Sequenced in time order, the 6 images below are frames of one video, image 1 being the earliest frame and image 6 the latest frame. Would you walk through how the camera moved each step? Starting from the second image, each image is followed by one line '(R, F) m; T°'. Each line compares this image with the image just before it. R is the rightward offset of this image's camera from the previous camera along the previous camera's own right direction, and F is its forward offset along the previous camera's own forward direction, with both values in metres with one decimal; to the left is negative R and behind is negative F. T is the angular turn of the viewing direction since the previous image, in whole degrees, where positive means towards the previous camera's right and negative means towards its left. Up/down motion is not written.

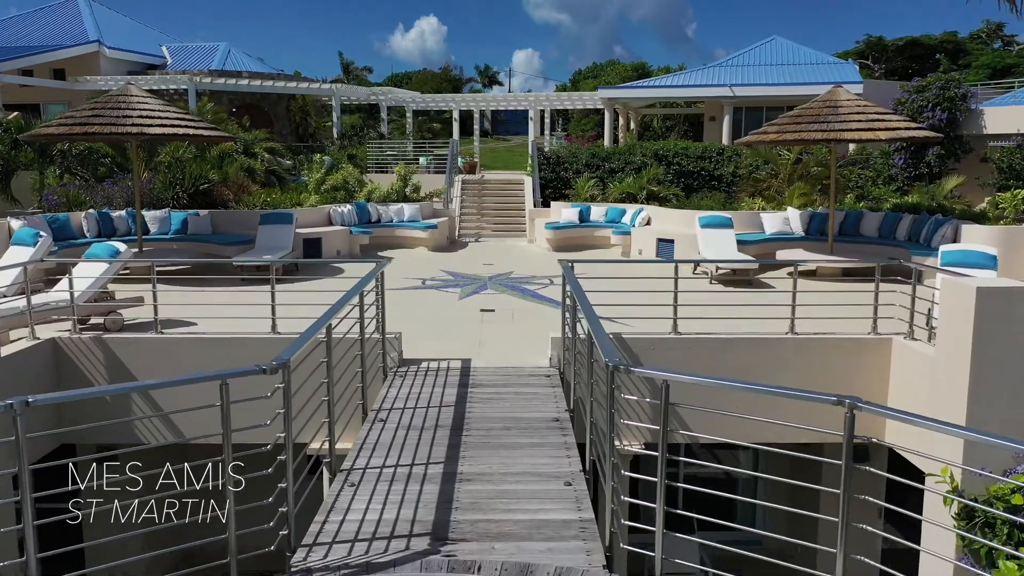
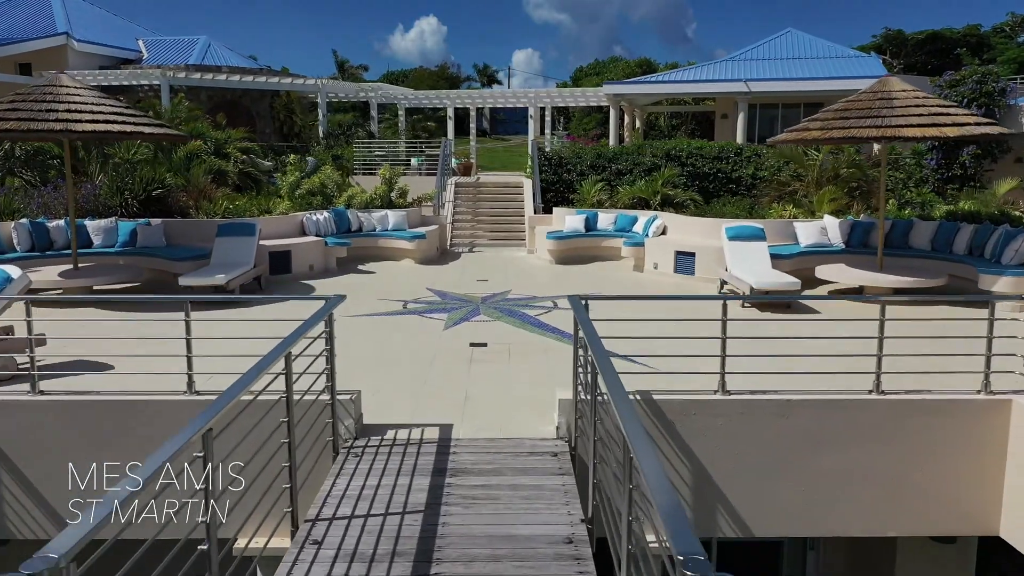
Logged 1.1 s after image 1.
(0.0, +1.9) m; 0°
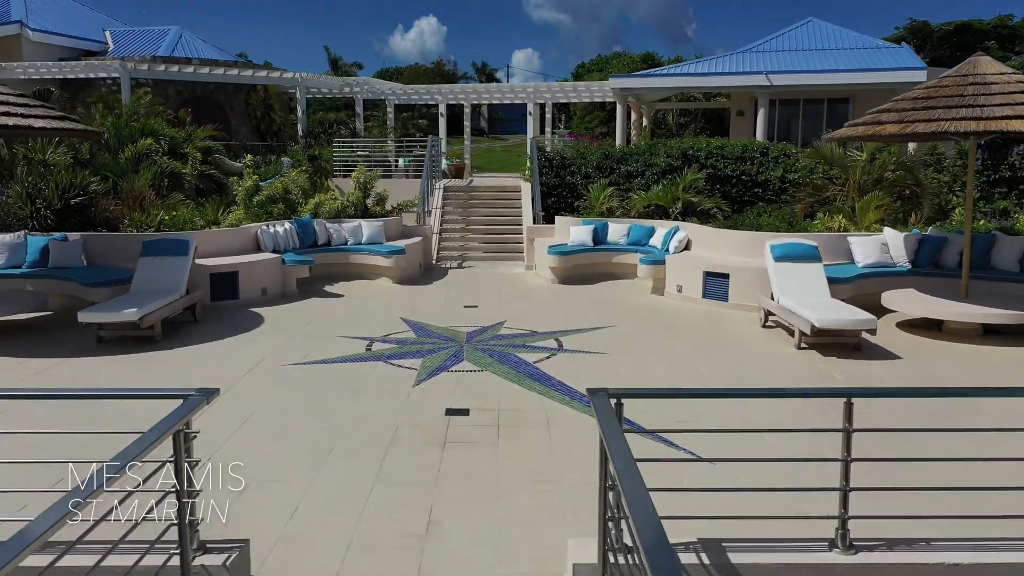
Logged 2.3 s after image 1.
(+0.1, +2.4) m; 0°
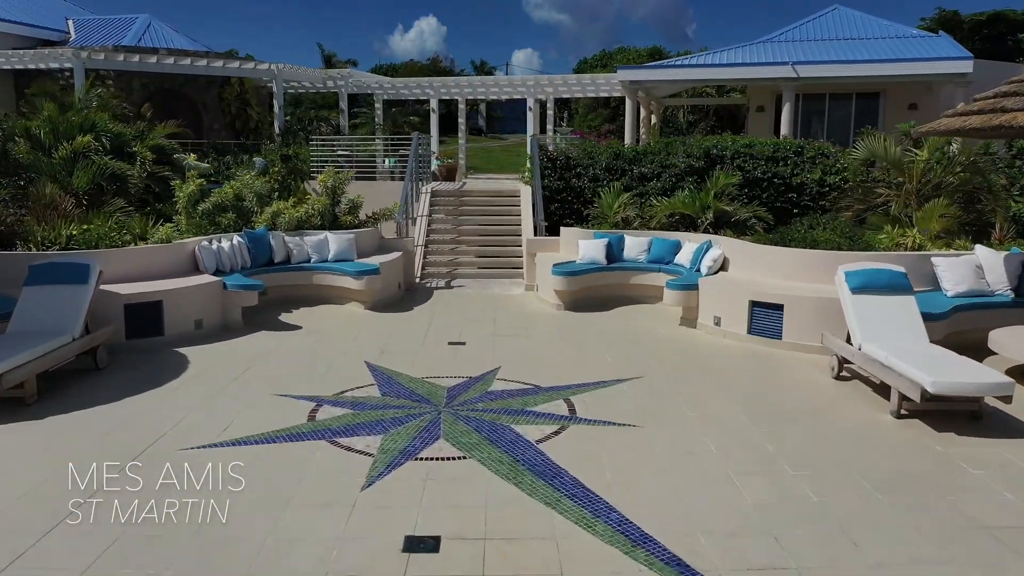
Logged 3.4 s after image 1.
(0.0, +2.3) m; 0°
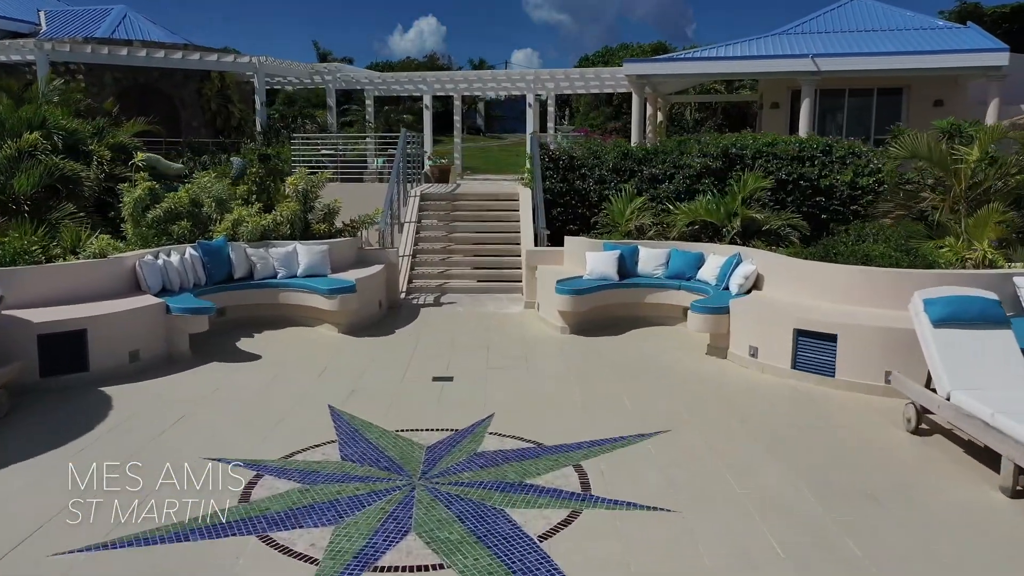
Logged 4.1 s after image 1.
(0.0, +1.5) m; 0°
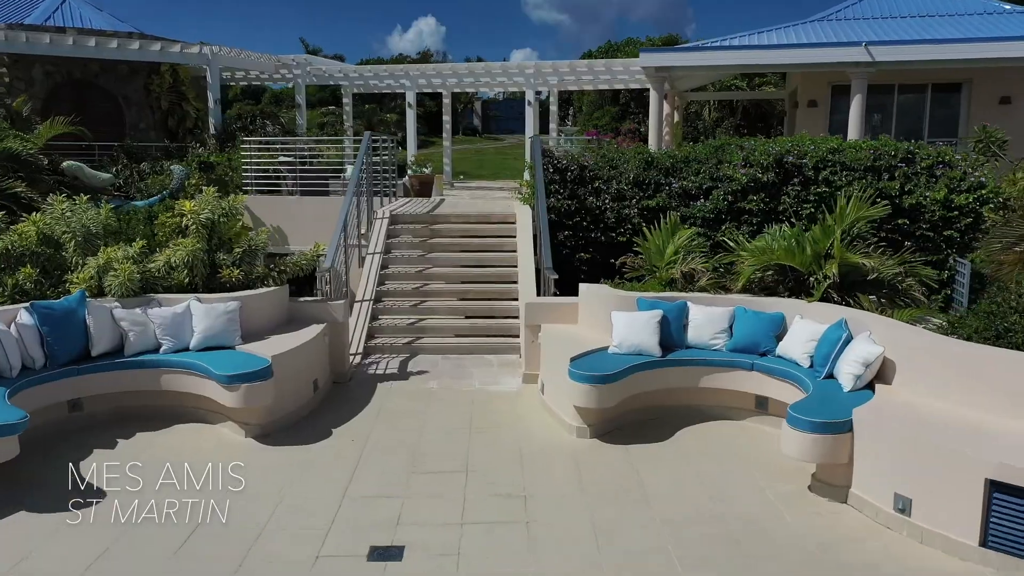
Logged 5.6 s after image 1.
(+0.1, +3.1) m; 0°
